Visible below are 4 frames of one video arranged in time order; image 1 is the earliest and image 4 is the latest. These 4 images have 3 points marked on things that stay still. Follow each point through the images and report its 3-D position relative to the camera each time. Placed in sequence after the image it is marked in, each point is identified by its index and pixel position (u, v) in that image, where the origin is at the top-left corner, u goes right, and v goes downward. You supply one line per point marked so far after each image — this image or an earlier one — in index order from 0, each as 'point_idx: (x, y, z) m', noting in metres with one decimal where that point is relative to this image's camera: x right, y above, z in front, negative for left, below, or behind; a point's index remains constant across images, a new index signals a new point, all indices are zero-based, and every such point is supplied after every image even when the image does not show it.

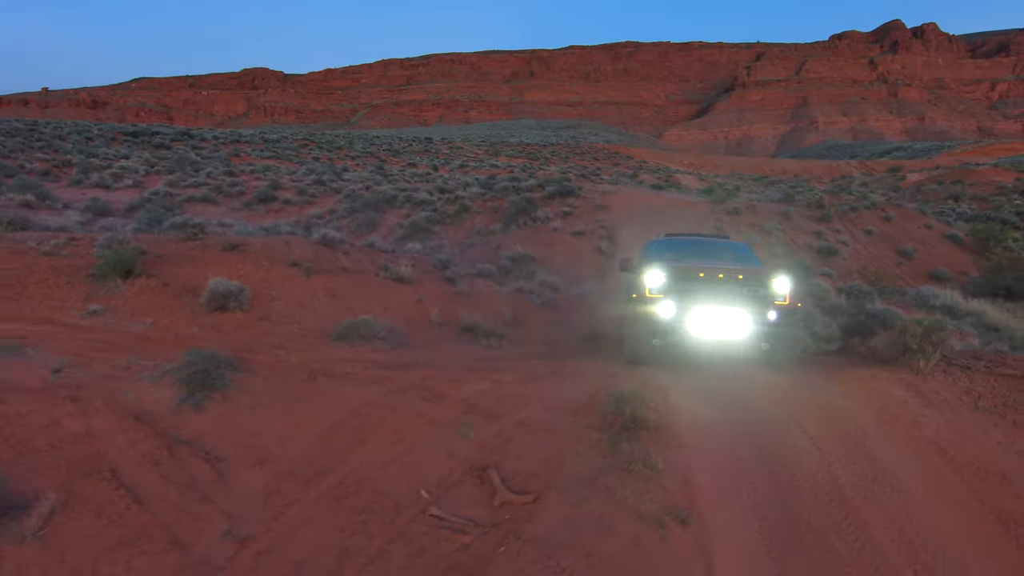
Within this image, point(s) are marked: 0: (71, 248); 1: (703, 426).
0: (-5.2, +0.5, +7.6) m
1: (+1.2, -0.9, +4.1) m
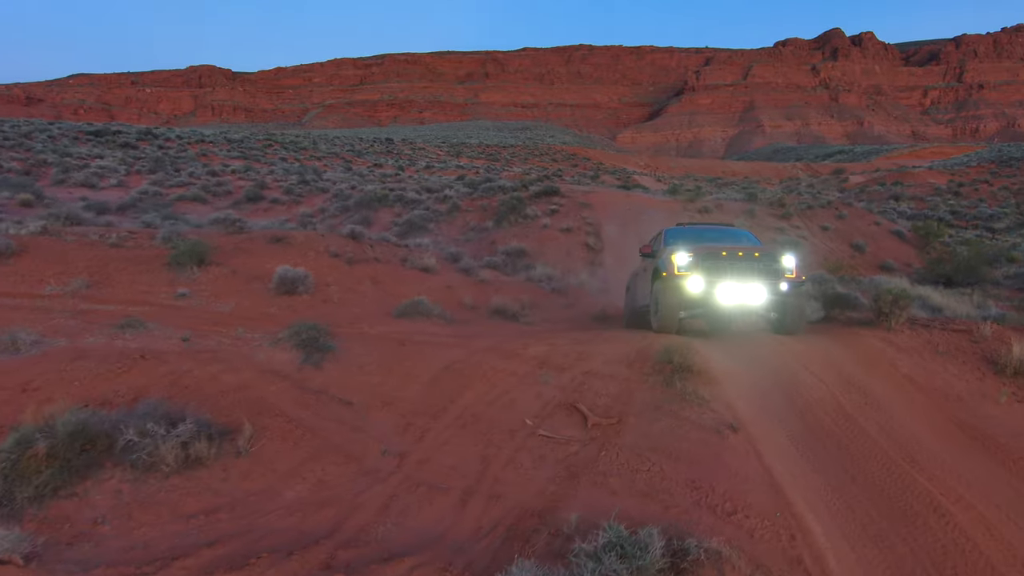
0: (-4.9, +0.6, +8.3) m
1: (+1.8, -0.7, +5.2) m
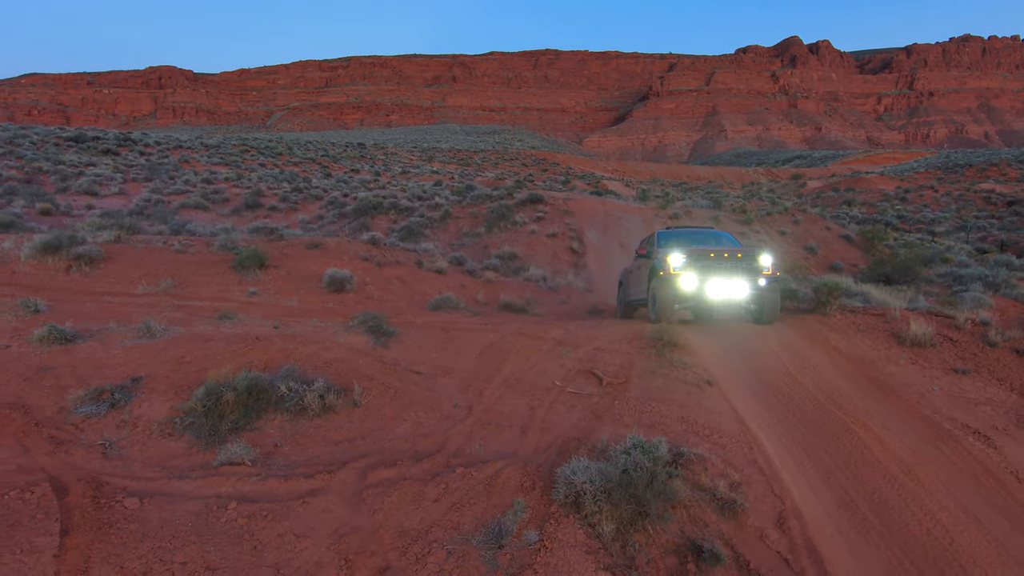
0: (-4.7, +0.6, +9.6) m
1: (+2.1, -0.6, +6.8) m
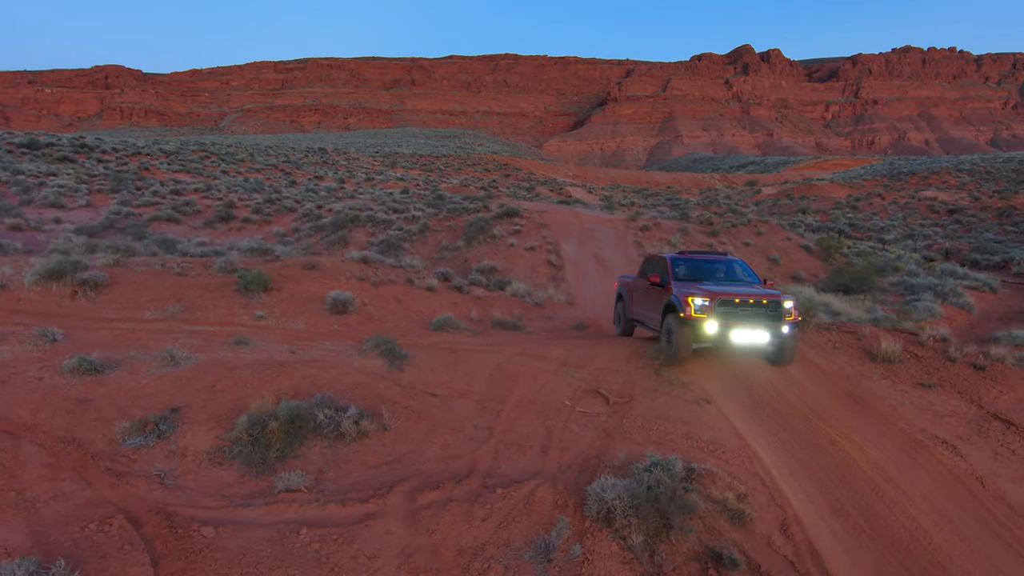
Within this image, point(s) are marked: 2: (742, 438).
0: (-4.8, +0.3, +9.8) m
1: (+2.2, -0.9, +7.4) m
2: (+2.1, -1.4, +5.9) m
